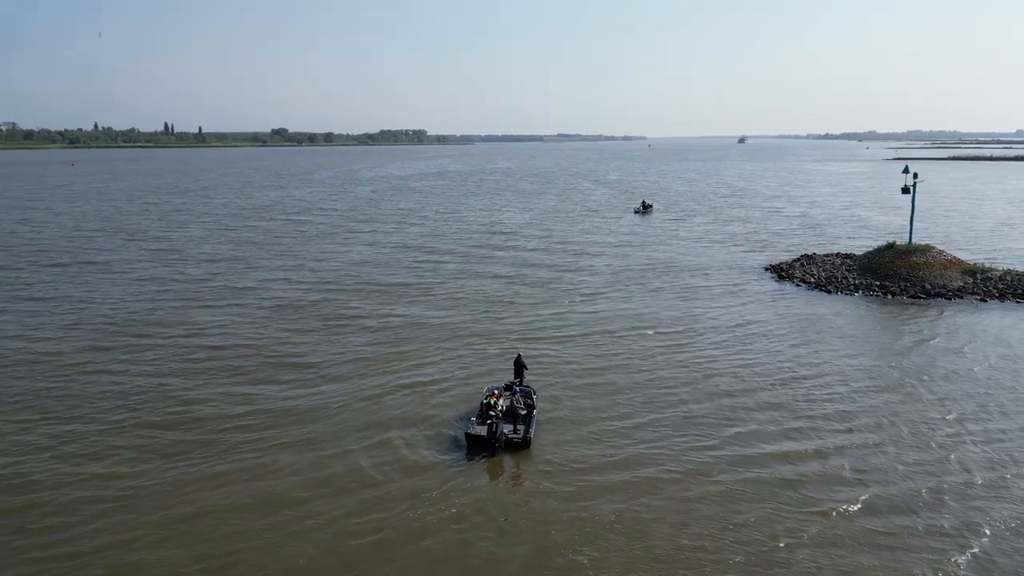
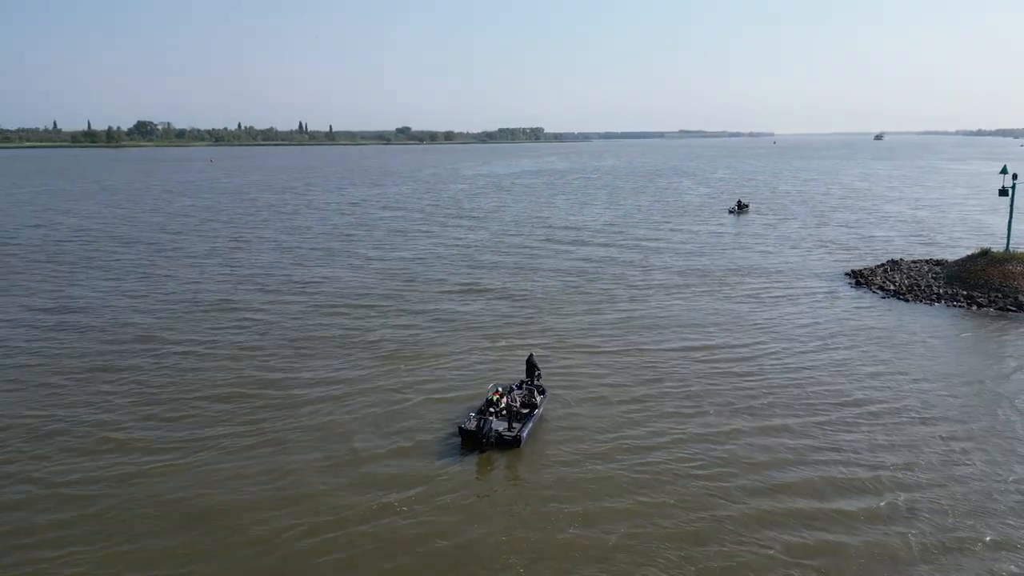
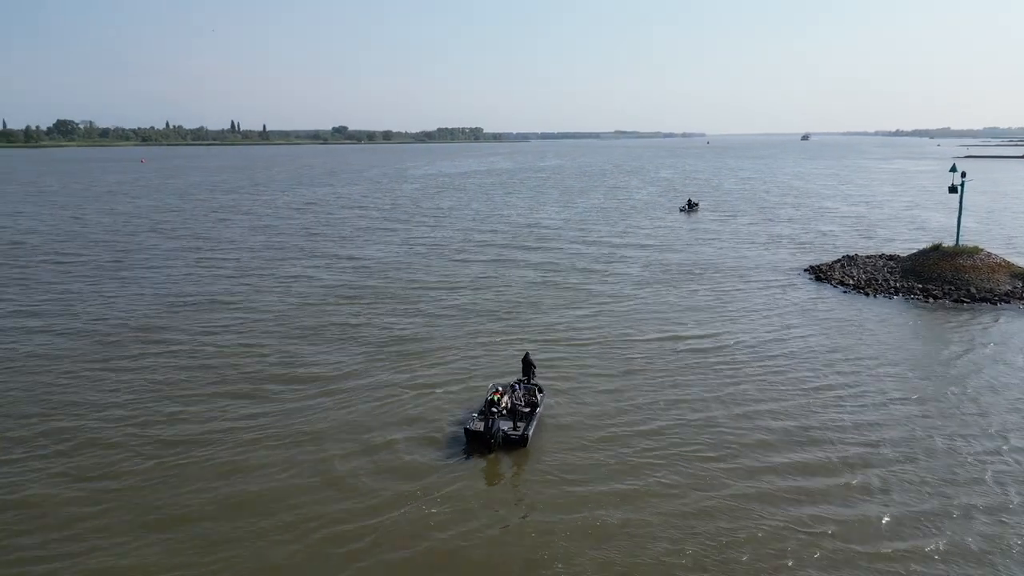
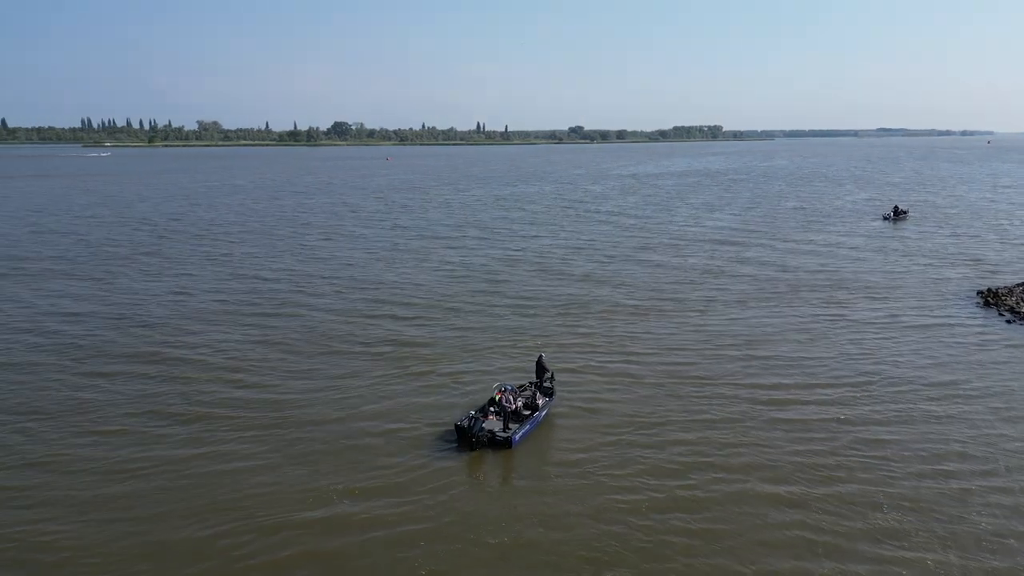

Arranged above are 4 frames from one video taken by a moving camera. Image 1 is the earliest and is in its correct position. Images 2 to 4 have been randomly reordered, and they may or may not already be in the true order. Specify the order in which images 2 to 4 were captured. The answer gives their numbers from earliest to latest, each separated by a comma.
3, 2, 4
